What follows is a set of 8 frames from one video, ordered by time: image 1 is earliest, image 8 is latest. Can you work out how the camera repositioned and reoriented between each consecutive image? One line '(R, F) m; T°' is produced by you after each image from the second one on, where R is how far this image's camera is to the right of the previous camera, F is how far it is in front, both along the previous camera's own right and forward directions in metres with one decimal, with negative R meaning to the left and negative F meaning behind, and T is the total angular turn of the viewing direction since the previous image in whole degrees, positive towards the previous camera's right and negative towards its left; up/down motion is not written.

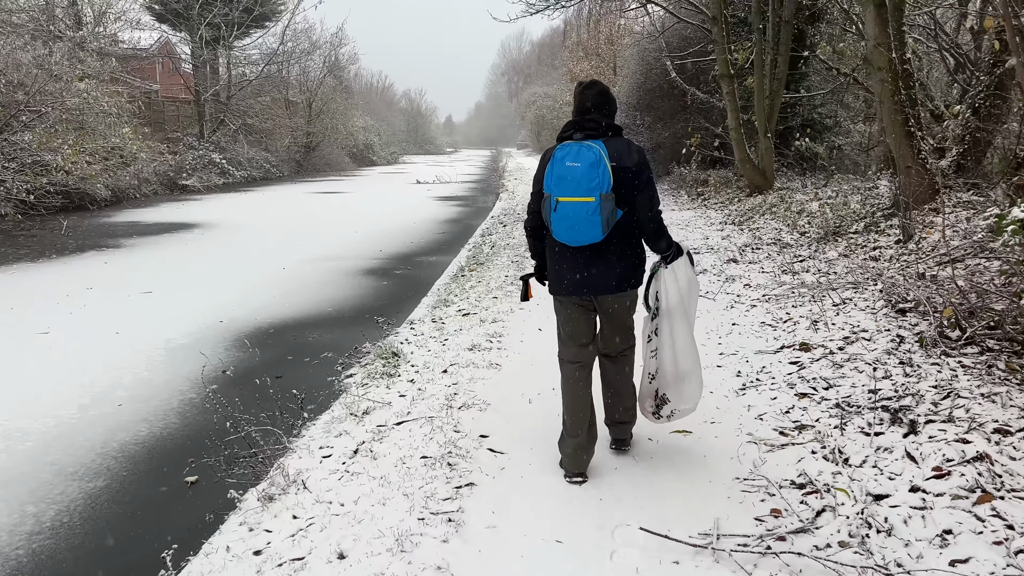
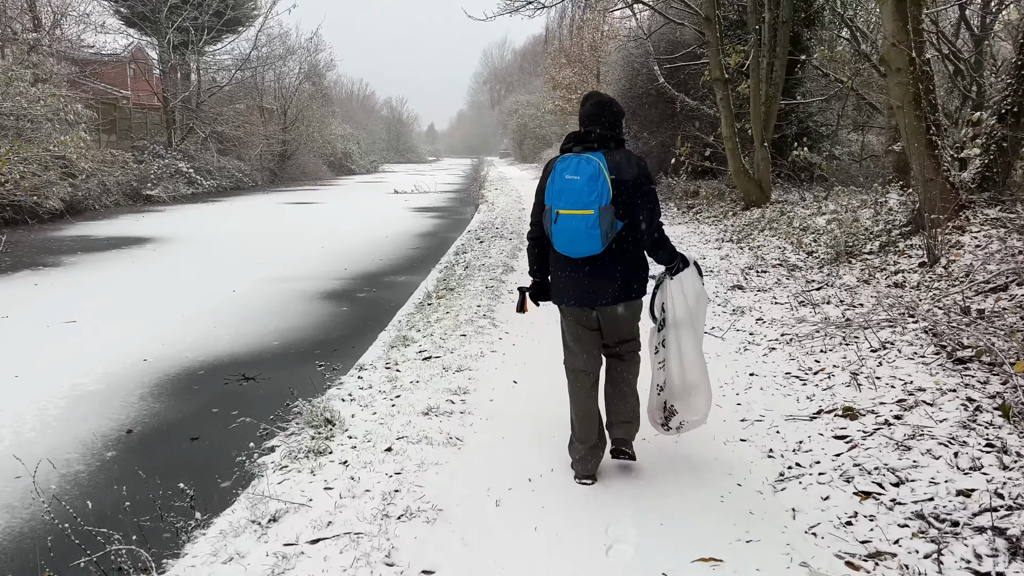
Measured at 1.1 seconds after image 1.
(+0.1, +1.0) m; +1°
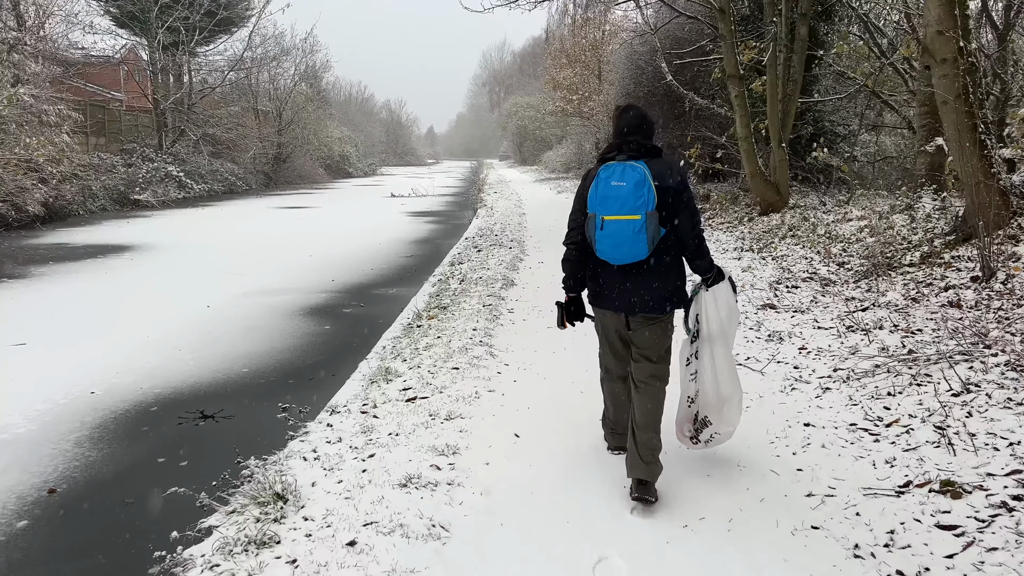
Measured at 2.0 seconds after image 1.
(0.0, +0.8) m; 0°
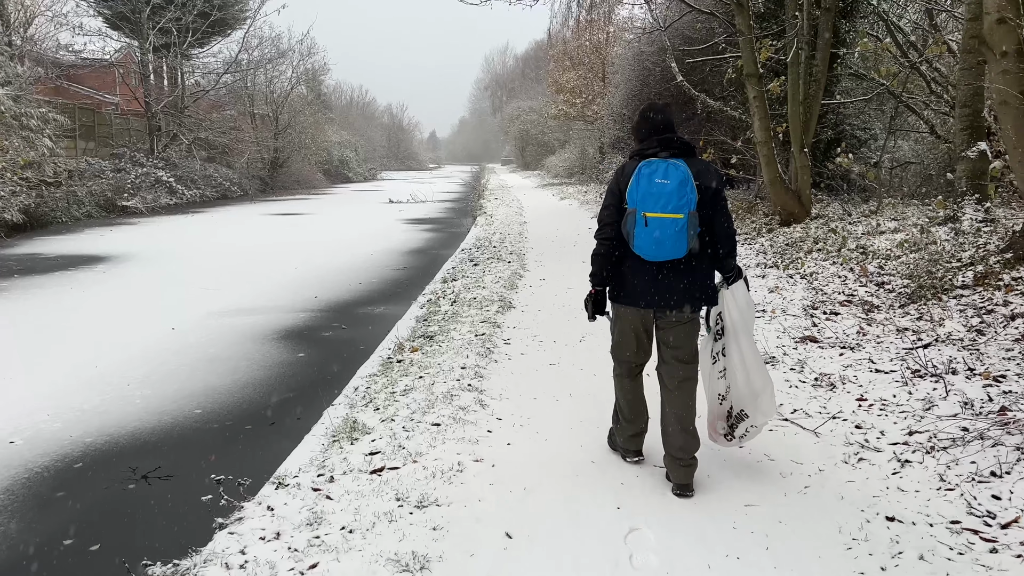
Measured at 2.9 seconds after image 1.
(0.0, +0.8) m; 0°
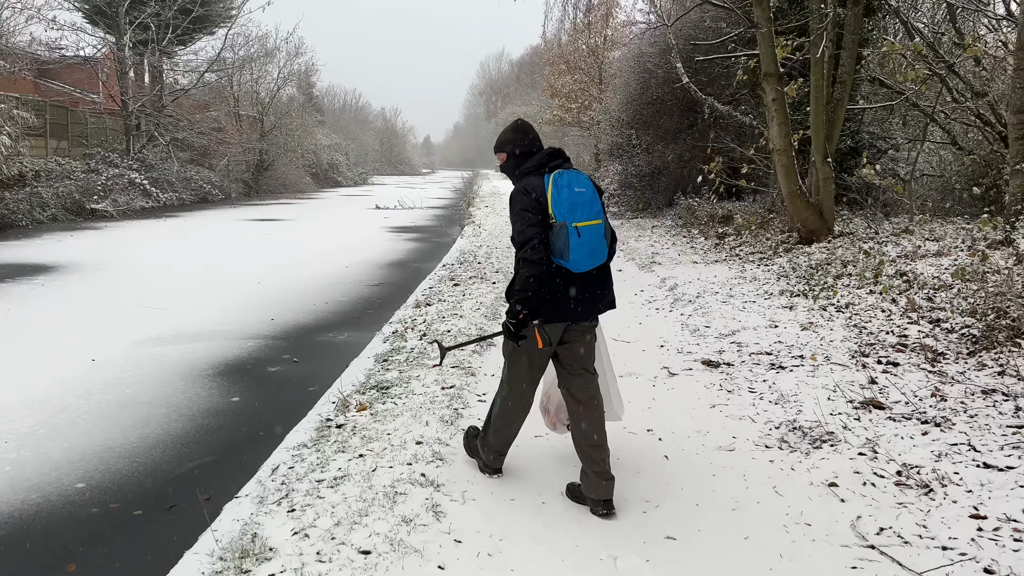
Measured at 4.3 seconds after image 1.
(+0.1, +1.1) m; 0°
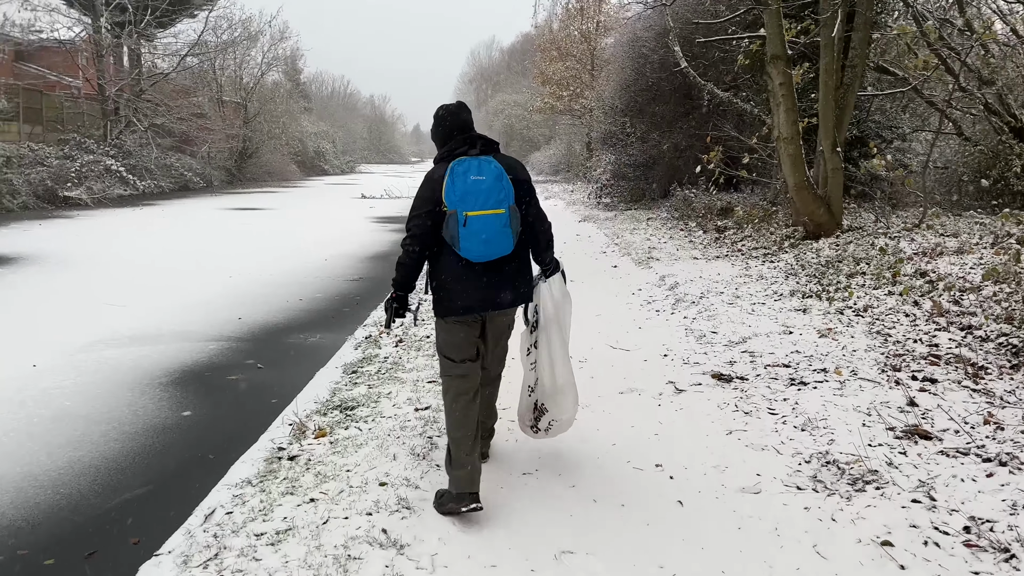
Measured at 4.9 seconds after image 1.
(0.0, +0.6) m; +1°
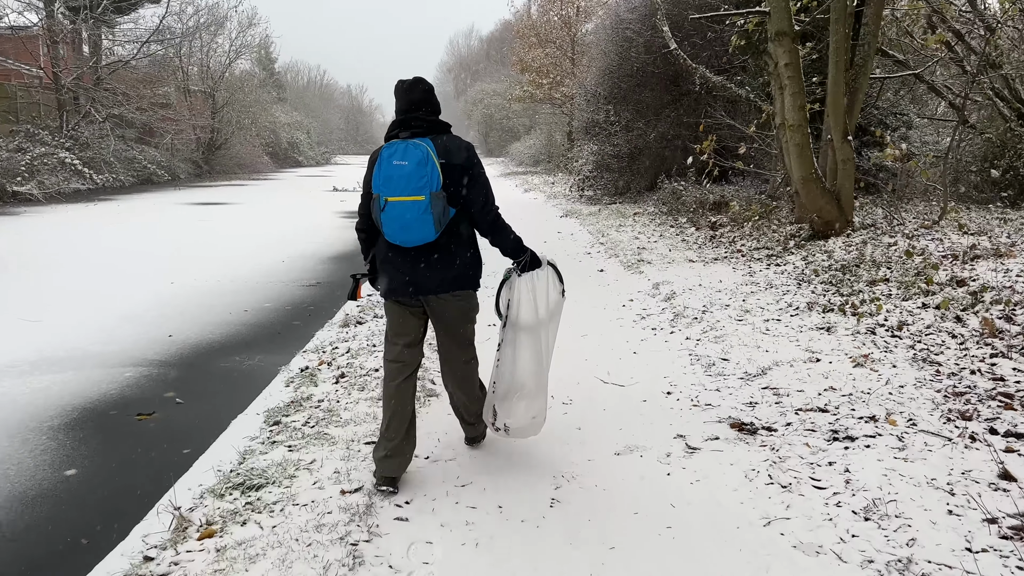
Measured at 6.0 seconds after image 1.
(+0.1, +0.9) m; +1°
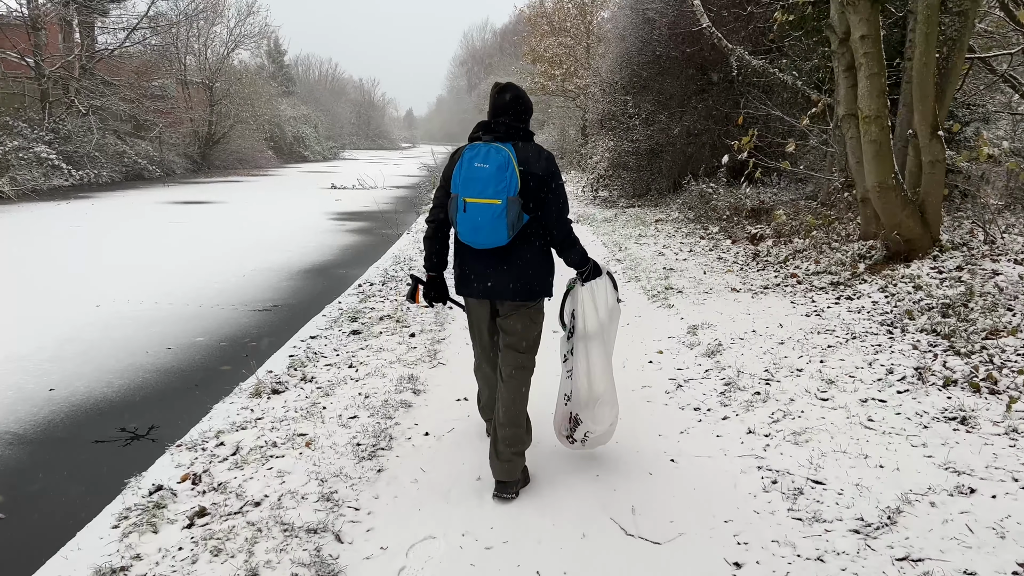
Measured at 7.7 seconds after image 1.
(+0.2, +1.6) m; -1°
